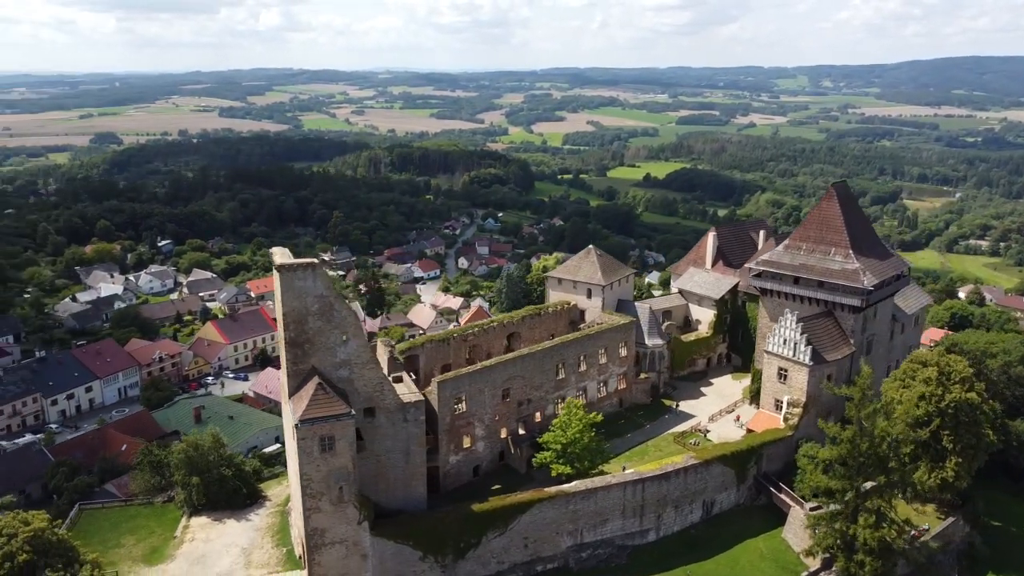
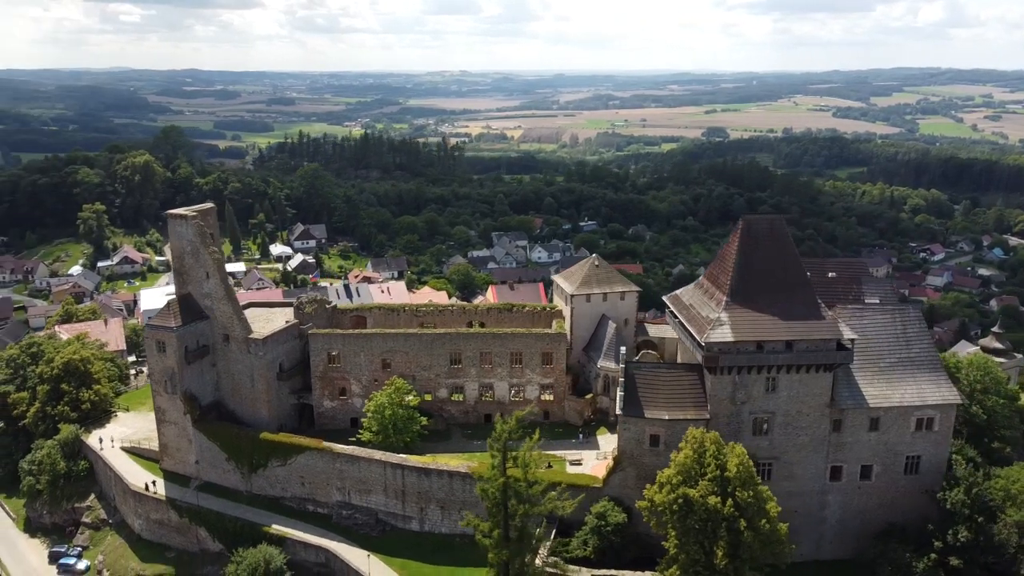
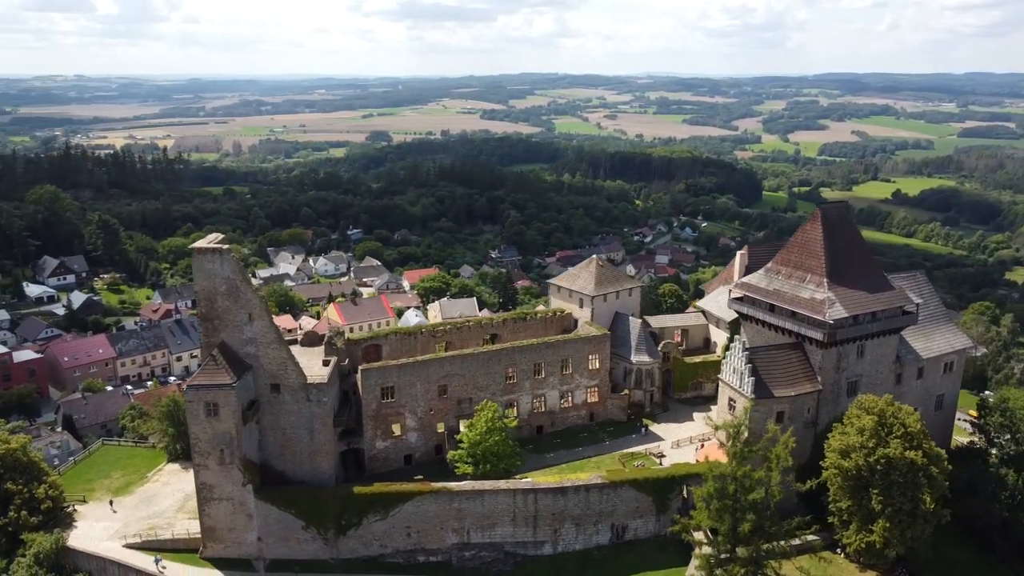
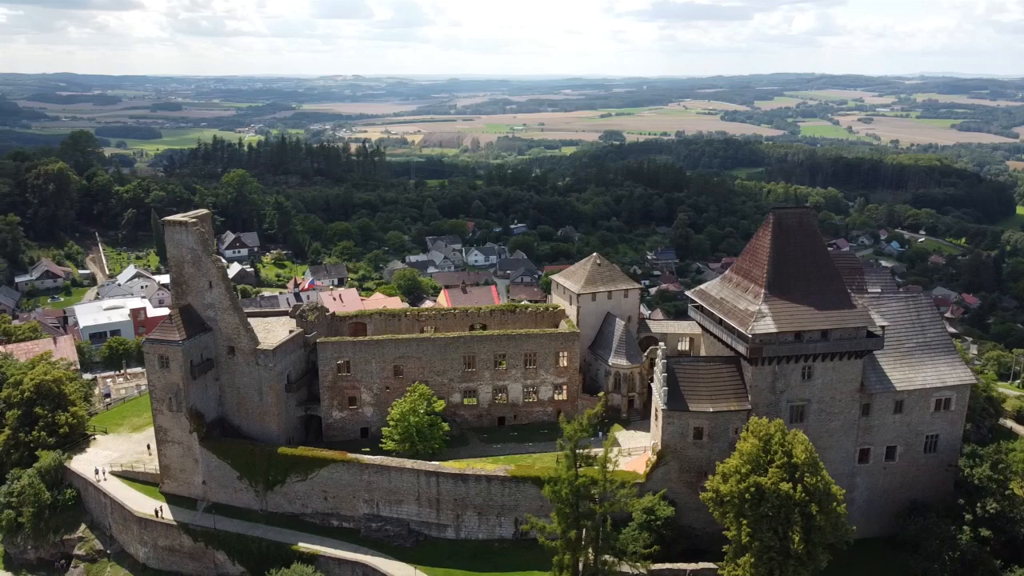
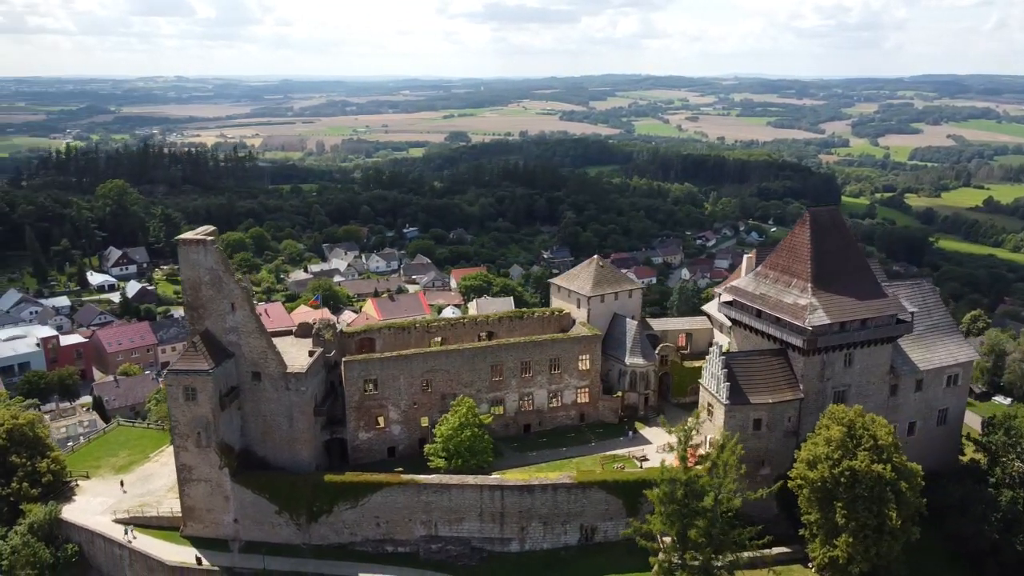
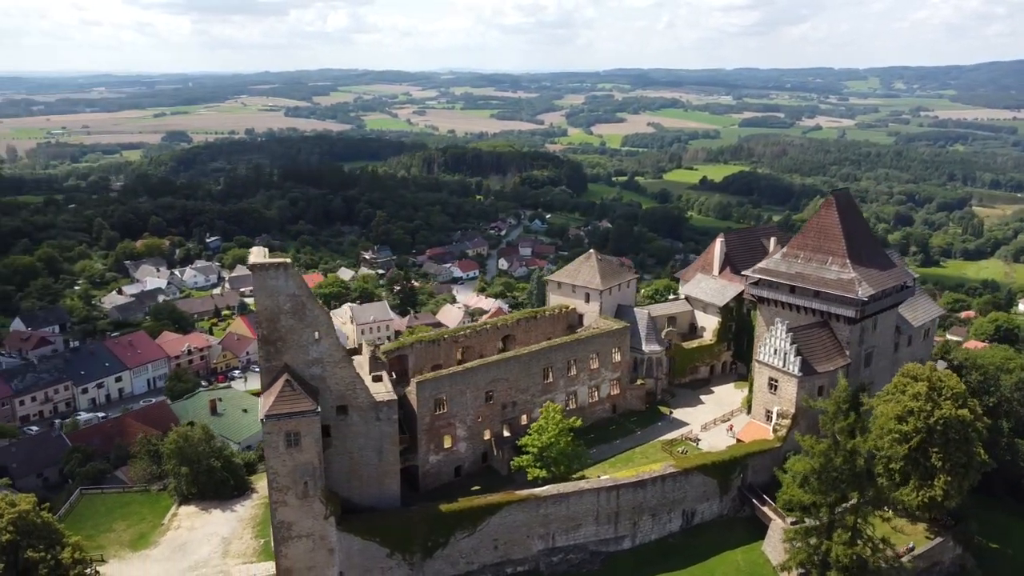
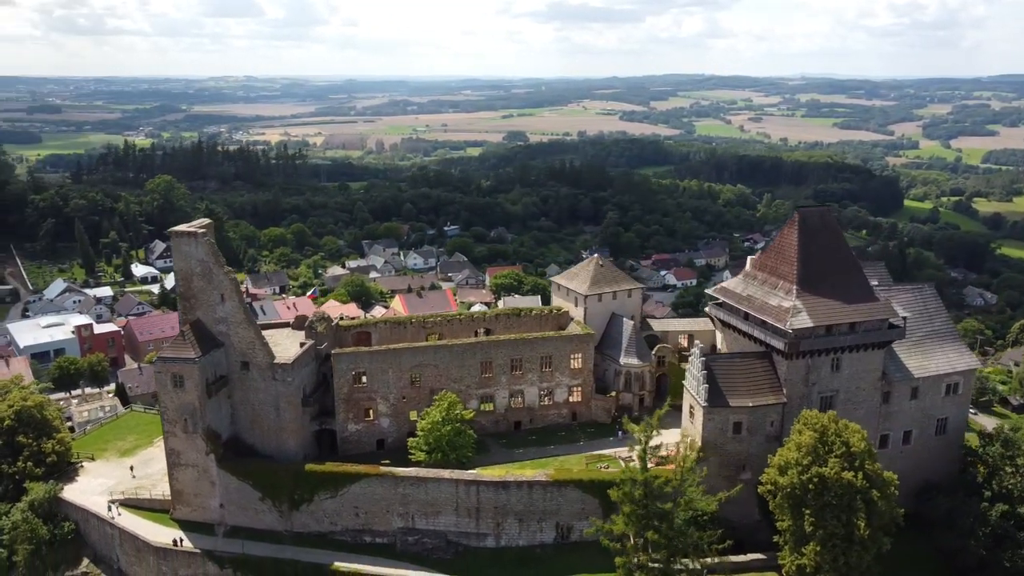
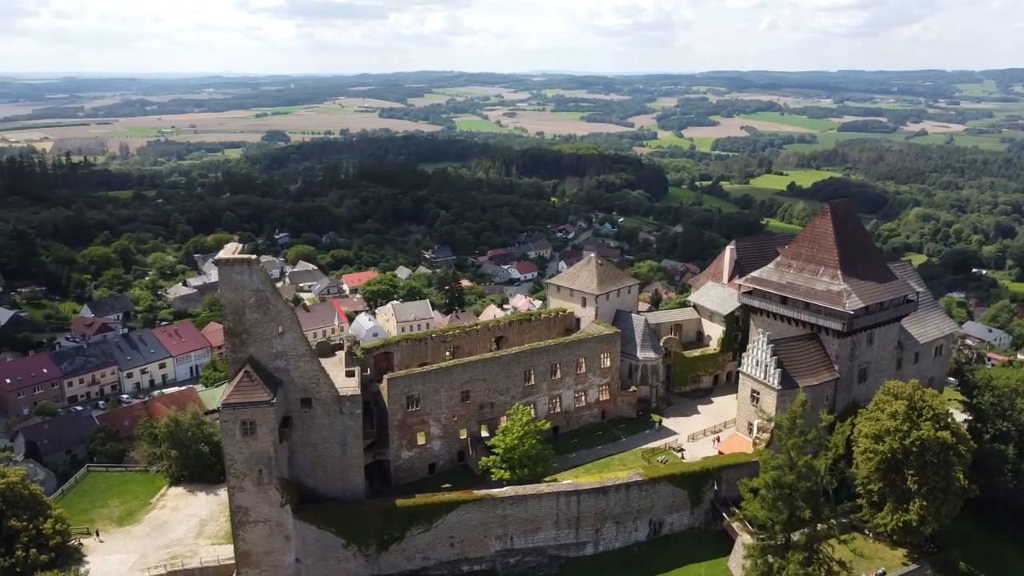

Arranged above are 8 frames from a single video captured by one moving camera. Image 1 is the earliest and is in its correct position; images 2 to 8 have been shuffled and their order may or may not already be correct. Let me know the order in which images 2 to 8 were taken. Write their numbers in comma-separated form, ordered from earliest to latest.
6, 8, 3, 5, 7, 4, 2
